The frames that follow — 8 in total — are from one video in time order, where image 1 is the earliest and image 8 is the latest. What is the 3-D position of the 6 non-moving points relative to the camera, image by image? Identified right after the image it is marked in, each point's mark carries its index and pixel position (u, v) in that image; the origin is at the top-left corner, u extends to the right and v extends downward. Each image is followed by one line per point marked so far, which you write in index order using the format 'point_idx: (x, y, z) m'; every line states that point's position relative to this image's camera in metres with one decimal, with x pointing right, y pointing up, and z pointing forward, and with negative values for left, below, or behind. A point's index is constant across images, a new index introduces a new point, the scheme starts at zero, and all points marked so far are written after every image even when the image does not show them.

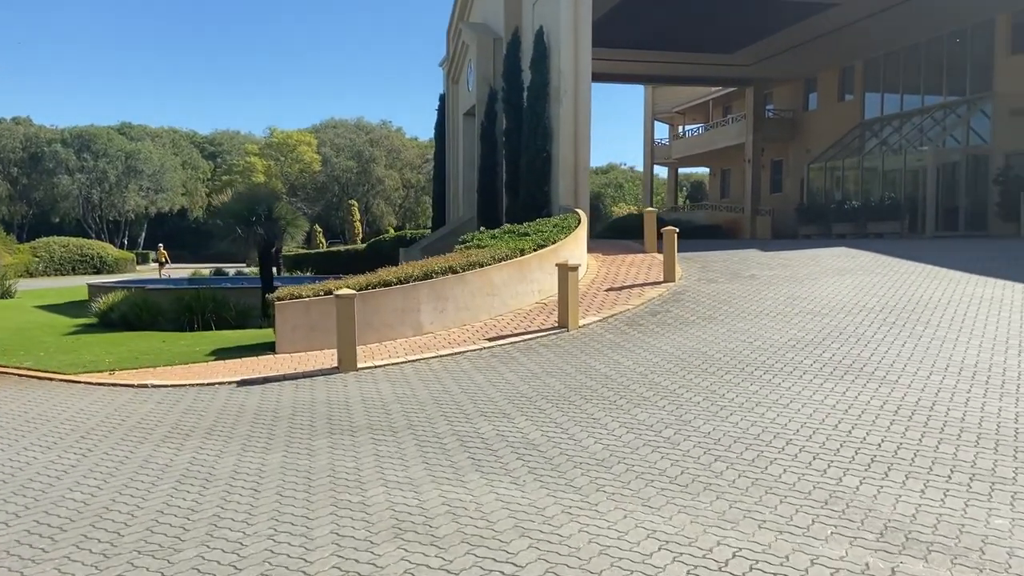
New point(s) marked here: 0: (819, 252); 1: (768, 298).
0: (+6.5, +0.8, +16.6) m
1: (+4.1, -0.1, +12.5) m
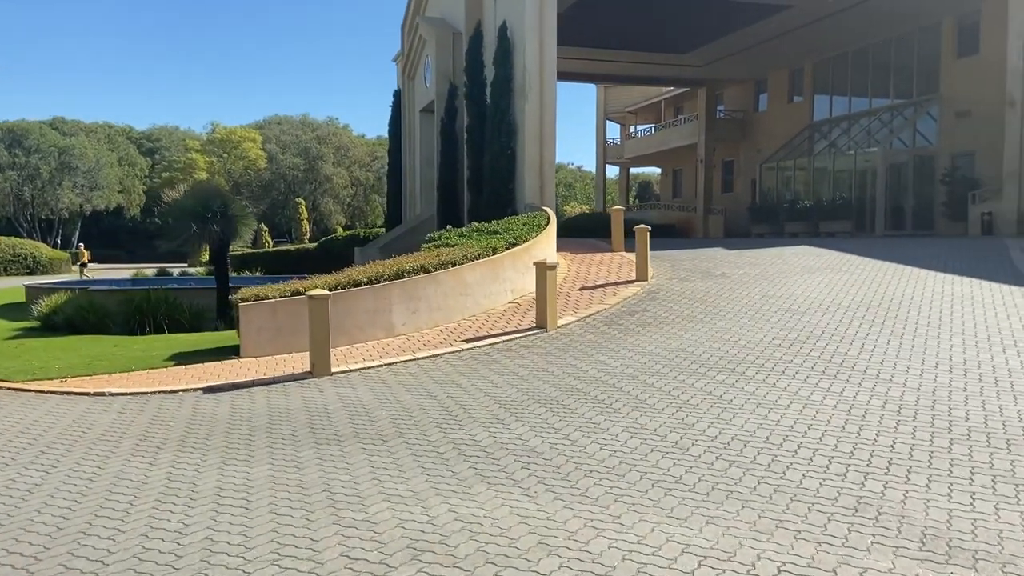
0: (+5.8, +0.8, +16.7) m
1: (+3.7, -0.1, +12.5) m
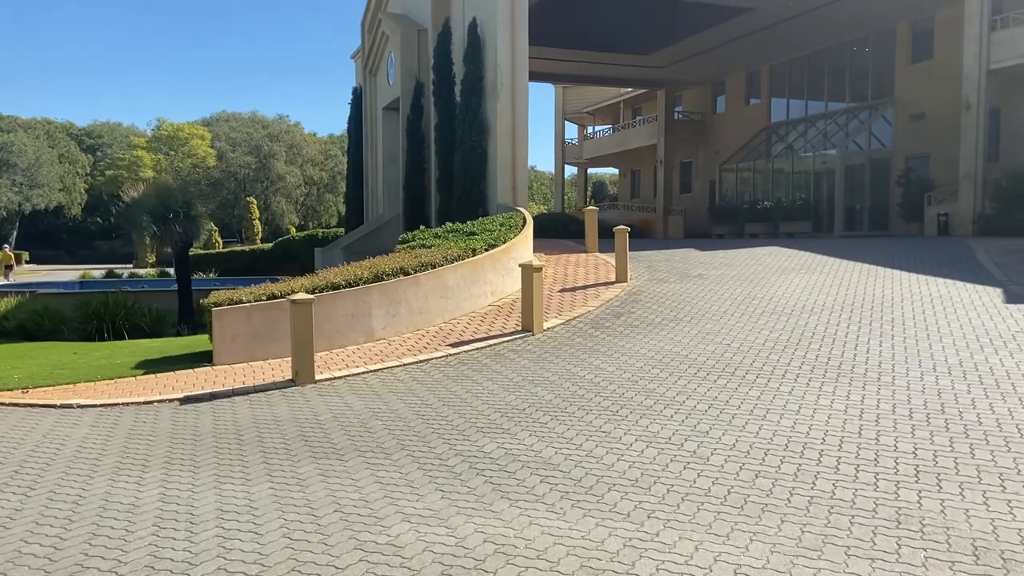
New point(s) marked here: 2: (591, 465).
0: (+5.3, +0.8, +16.7) m
1: (+3.4, -0.1, +12.4) m
2: (+0.6, -1.3, +5.7) m
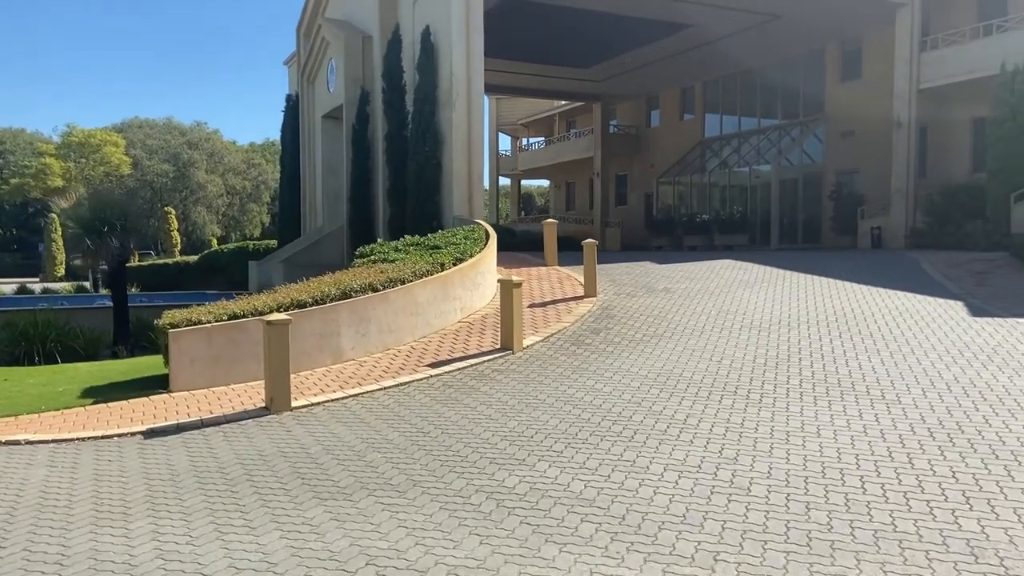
0: (+4.4, +0.5, +16.8) m
1: (+2.9, -0.4, +12.3) m
2: (+0.8, -1.4, +5.3) m
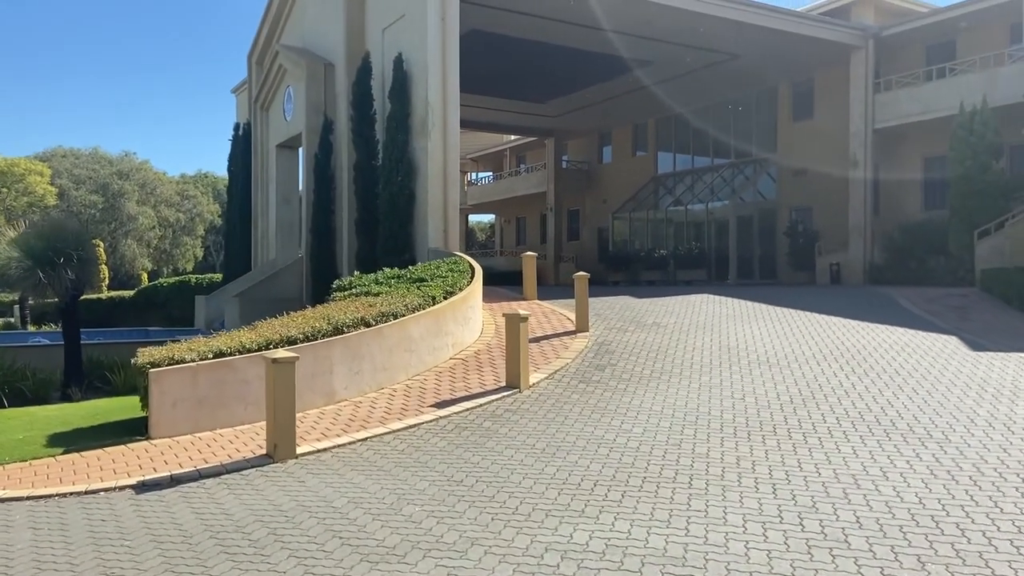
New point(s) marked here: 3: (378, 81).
0: (+3.9, -0.2, +16.6) m
1: (+2.8, -0.9, +12.0) m
2: (+1.3, -1.6, +4.8) m
3: (-3.2, +5.0, +18.8) m
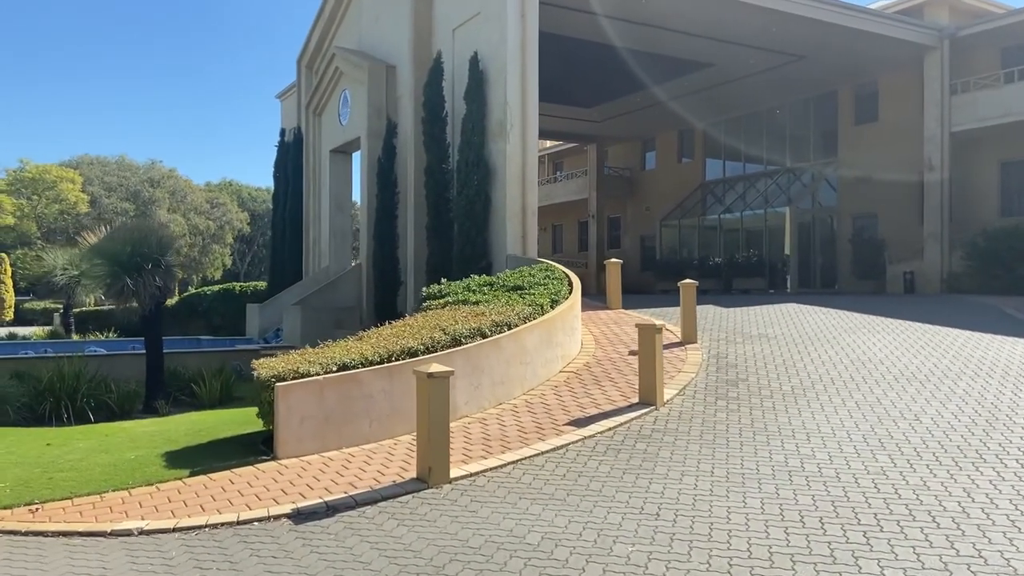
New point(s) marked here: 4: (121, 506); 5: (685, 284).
0: (+5.6, -0.4, +15.8) m
1: (+4.4, -1.0, +11.2) m
2: (+2.7, -1.7, +4.1) m
3: (-1.5, +4.8, +18.1) m
4: (-3.2, -1.8, +6.4) m
5: (+2.7, +0.1, +12.3) m
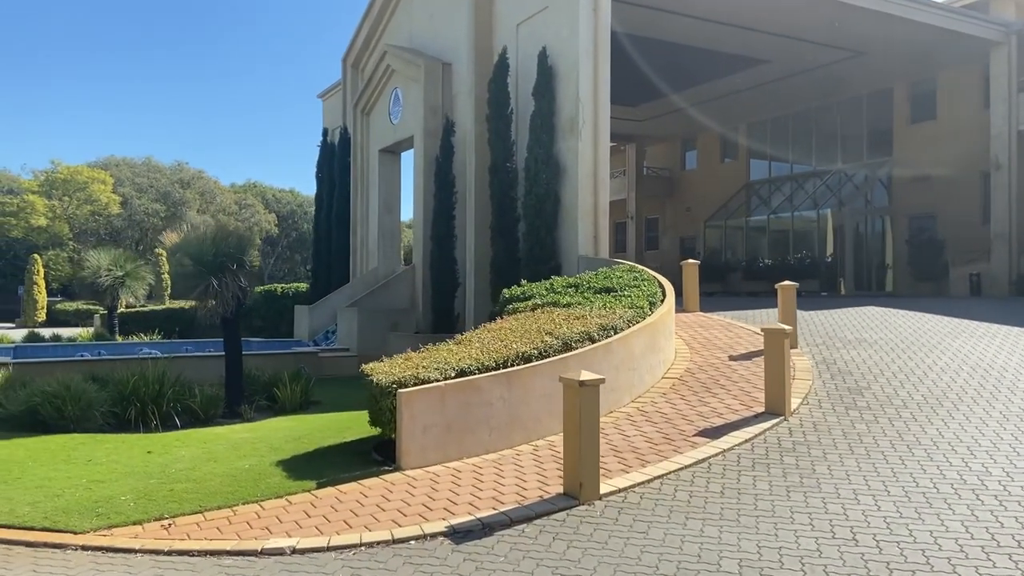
0: (+7.0, -0.5, +15.2) m
1: (+5.8, -1.1, +10.6) m
2: (+3.9, -1.7, +3.5) m
3: (0.0, +4.7, +17.7) m
4: (-2.0, -1.8, +6.0) m
5: (+4.1, 0.0, +11.8) m
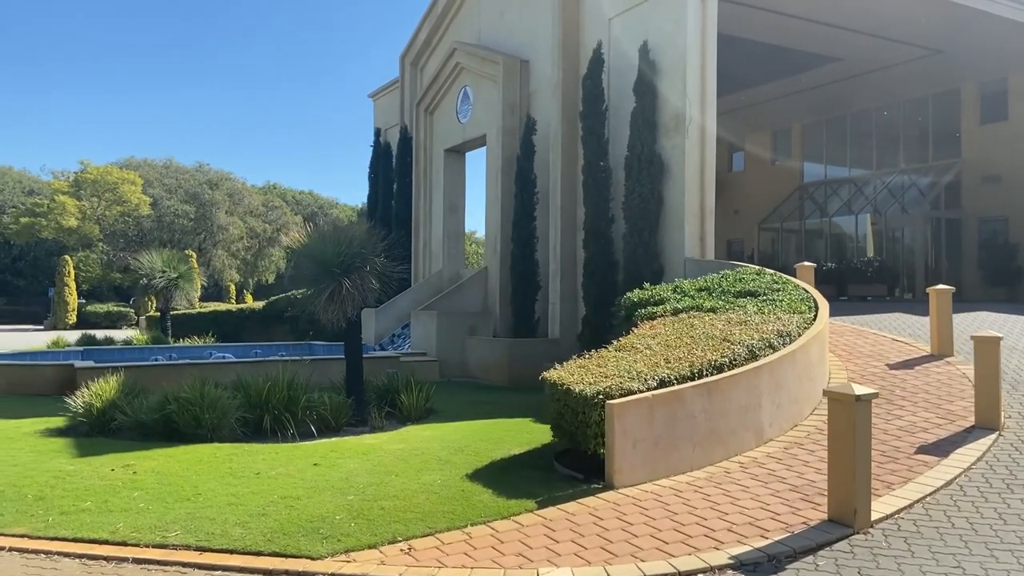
0: (+9.0, -0.6, +14.6) m
1: (+7.7, -1.1, +10.0) m
2: (+5.8, -1.7, +2.9) m
3: (+2.1, +4.7, +17.2) m
4: (-0.1, -1.8, +5.4) m
5: (+6.1, 0.0, +11.2) m
